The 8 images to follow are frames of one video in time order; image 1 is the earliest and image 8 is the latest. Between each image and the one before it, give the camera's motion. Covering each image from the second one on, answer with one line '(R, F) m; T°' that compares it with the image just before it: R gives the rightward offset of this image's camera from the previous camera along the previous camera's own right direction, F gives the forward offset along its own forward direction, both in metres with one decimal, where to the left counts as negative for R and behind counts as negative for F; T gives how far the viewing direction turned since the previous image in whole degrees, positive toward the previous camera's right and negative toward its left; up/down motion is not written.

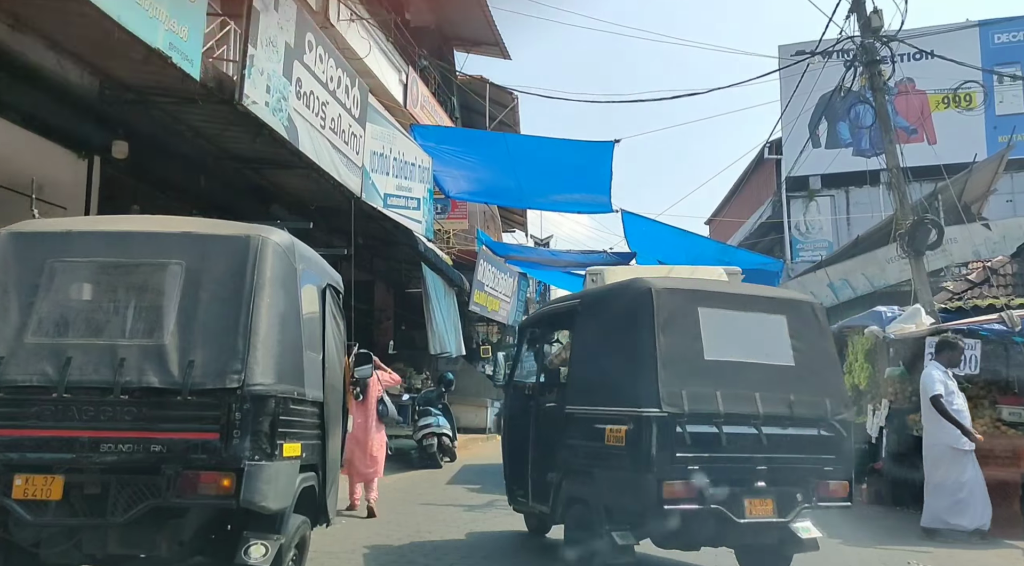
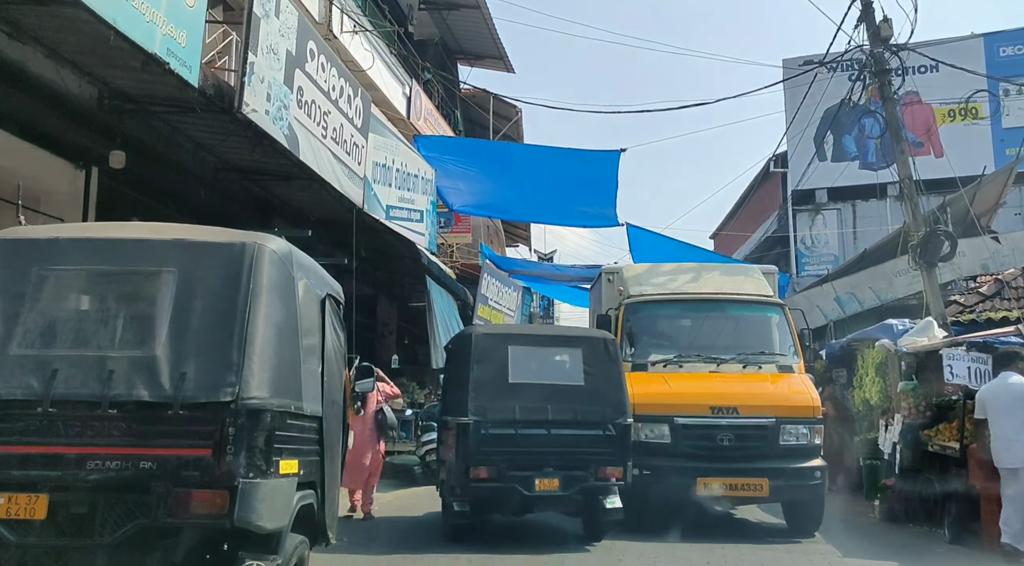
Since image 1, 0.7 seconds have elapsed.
(0.0, +0.2) m; 0°
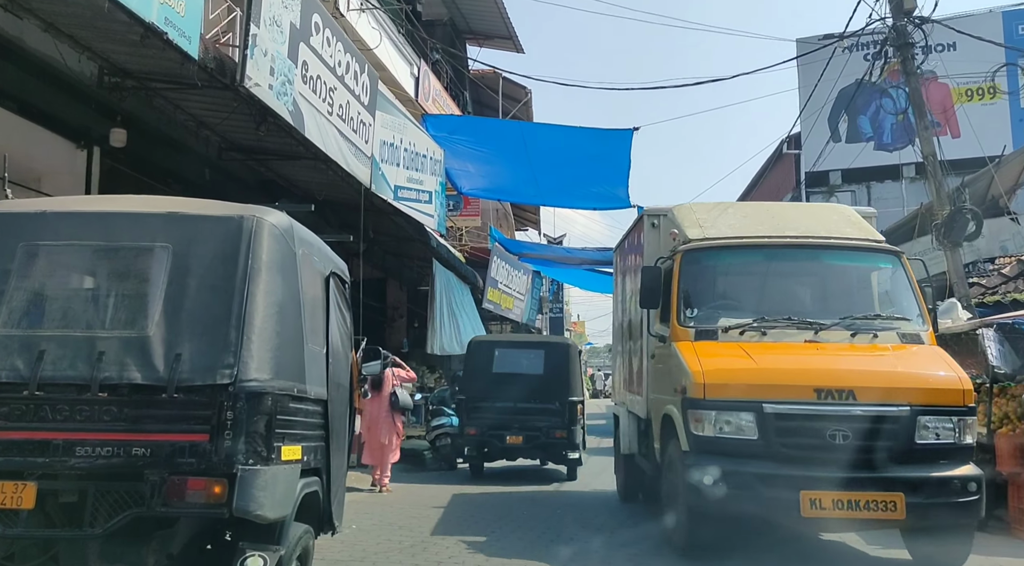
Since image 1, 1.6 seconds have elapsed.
(0.0, +0.3) m; -1°
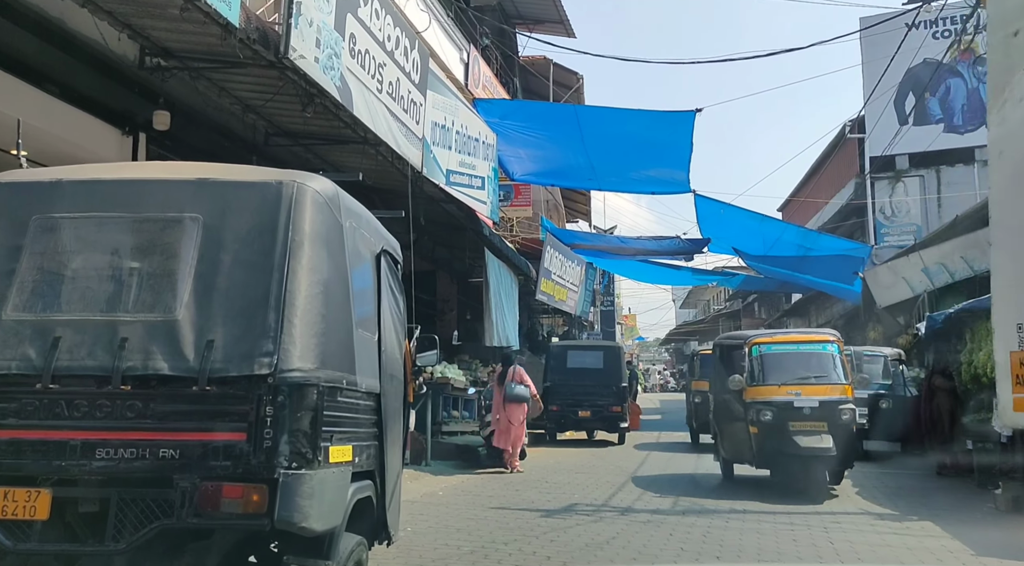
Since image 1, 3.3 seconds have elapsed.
(-0.1, +0.6) m; -3°
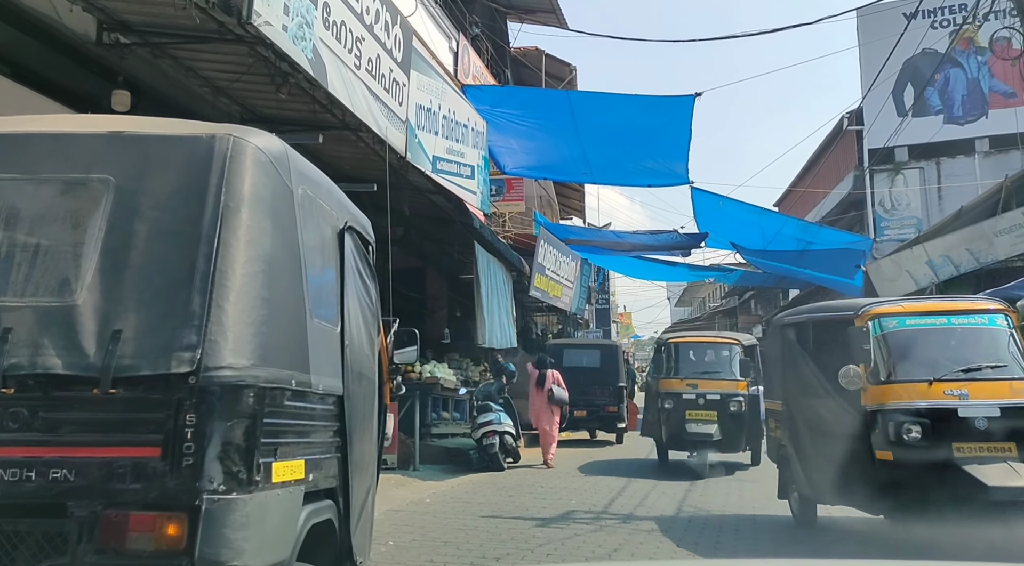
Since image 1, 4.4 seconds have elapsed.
(0.0, +0.6) m; 0°
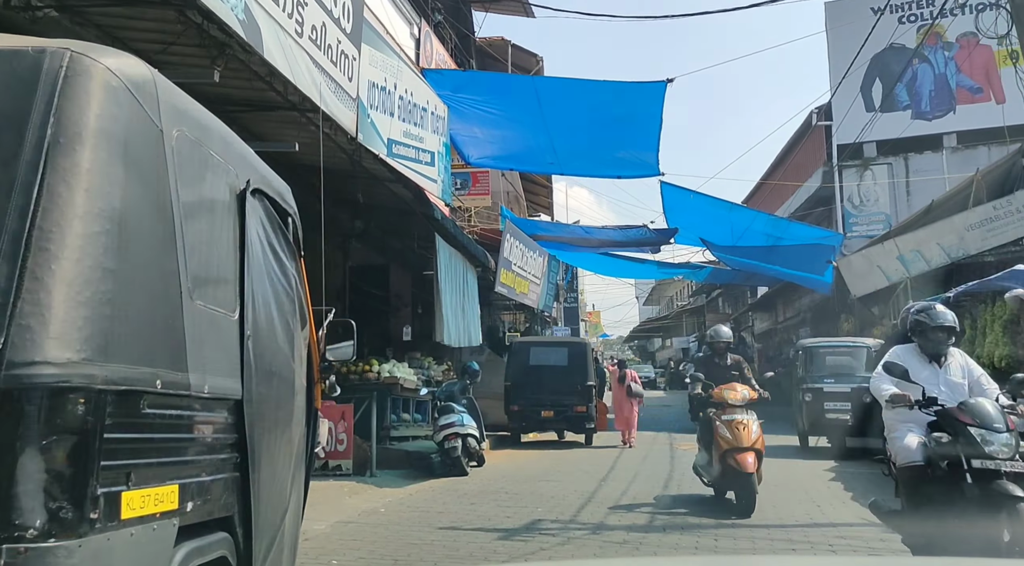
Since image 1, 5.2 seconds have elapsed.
(+0.1, +0.7) m; +2°
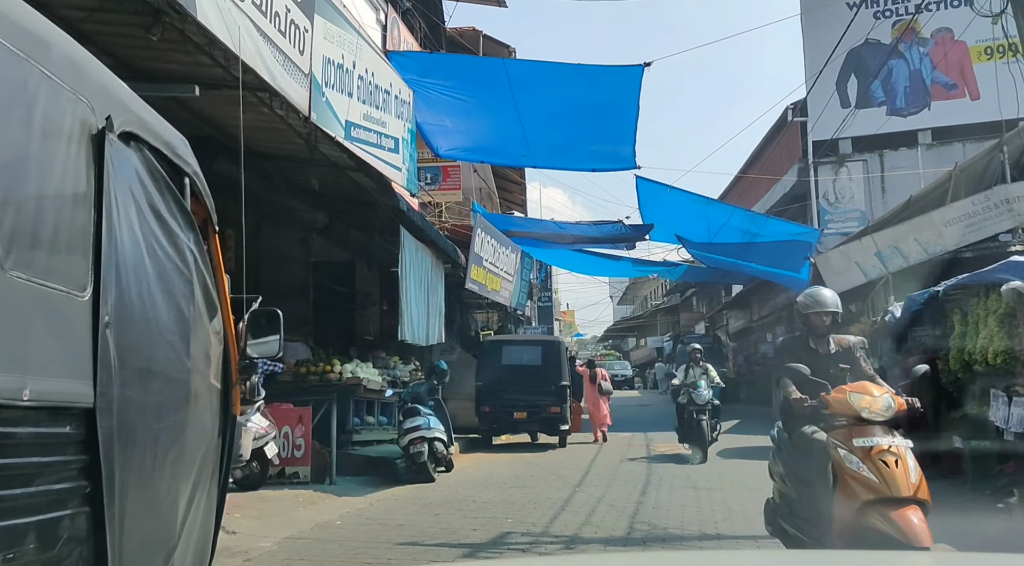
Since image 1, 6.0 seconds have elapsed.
(+0.1, +0.7) m; +2°
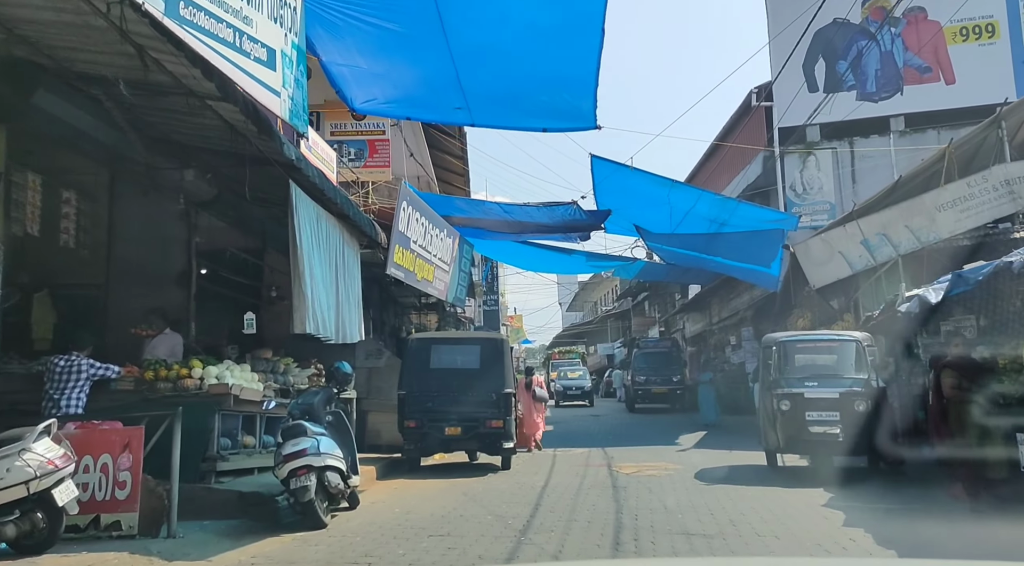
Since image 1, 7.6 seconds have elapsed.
(+0.2, +3.0) m; +3°
